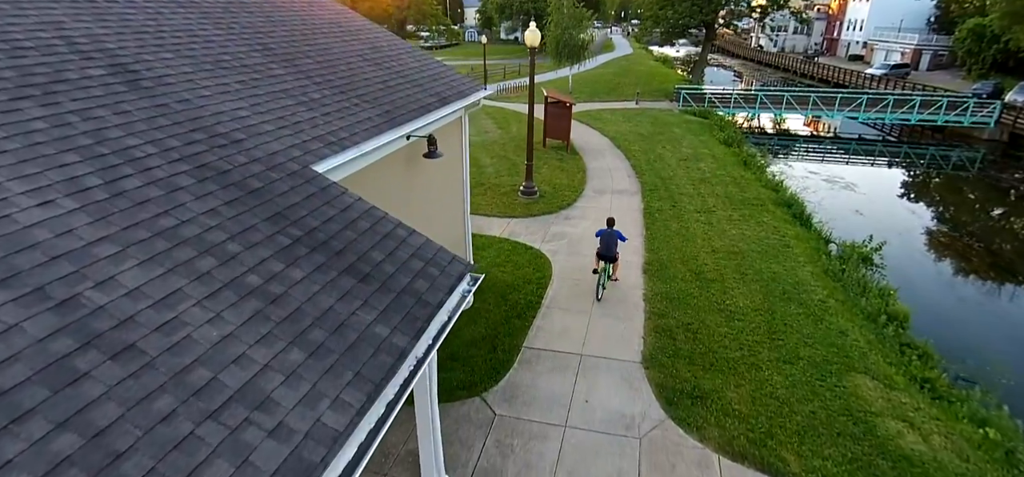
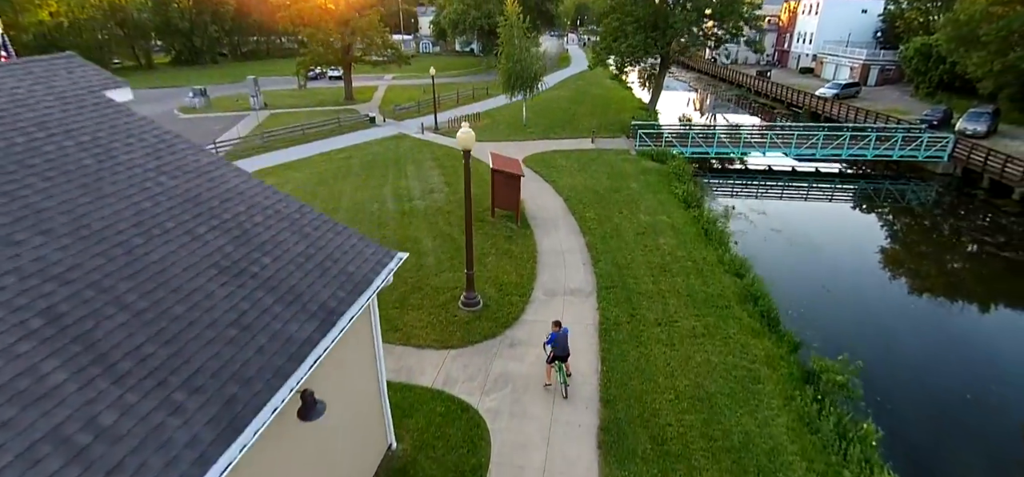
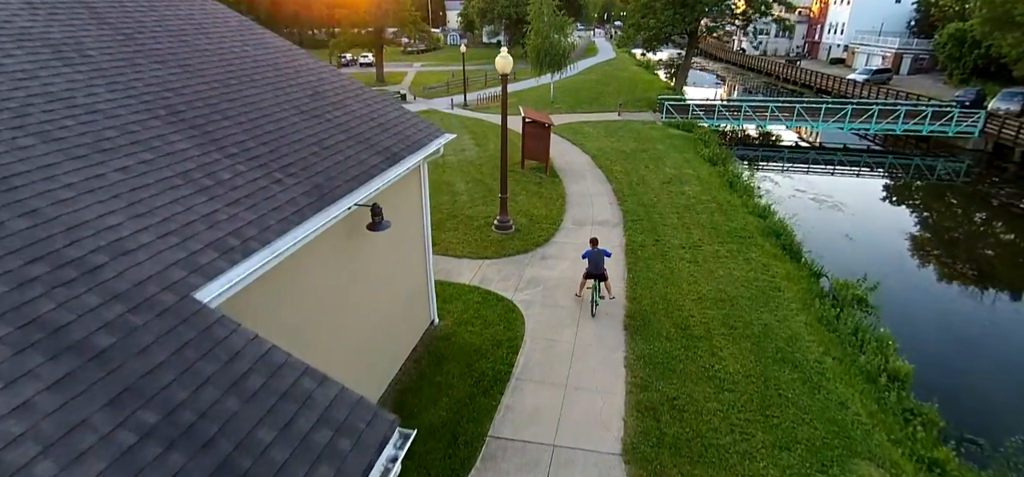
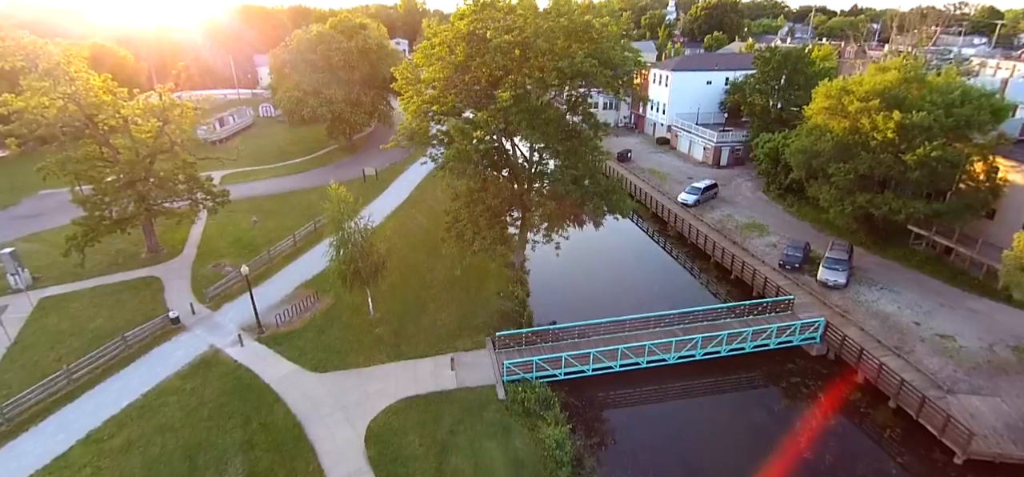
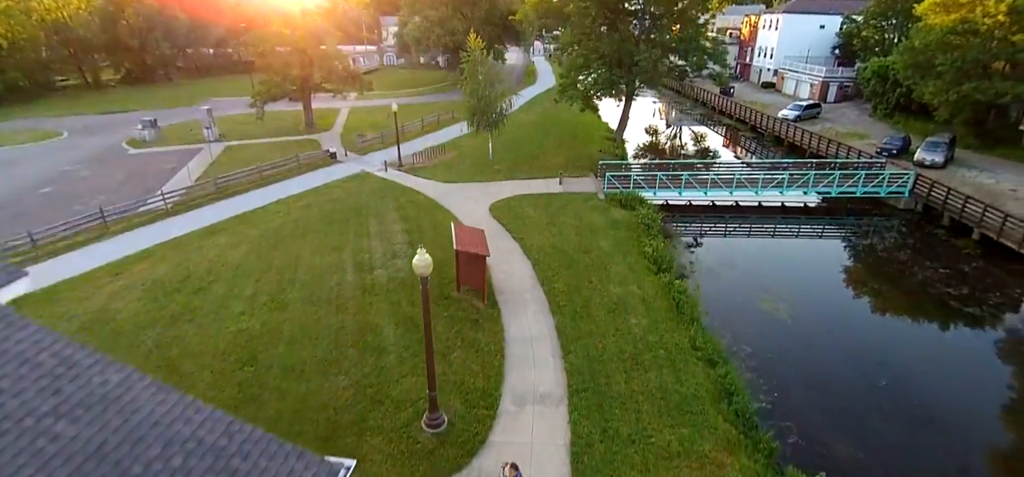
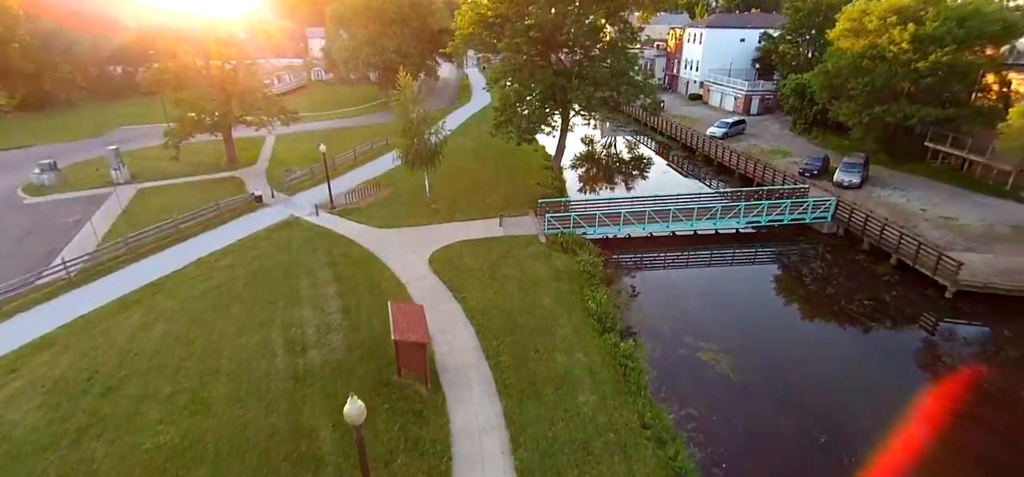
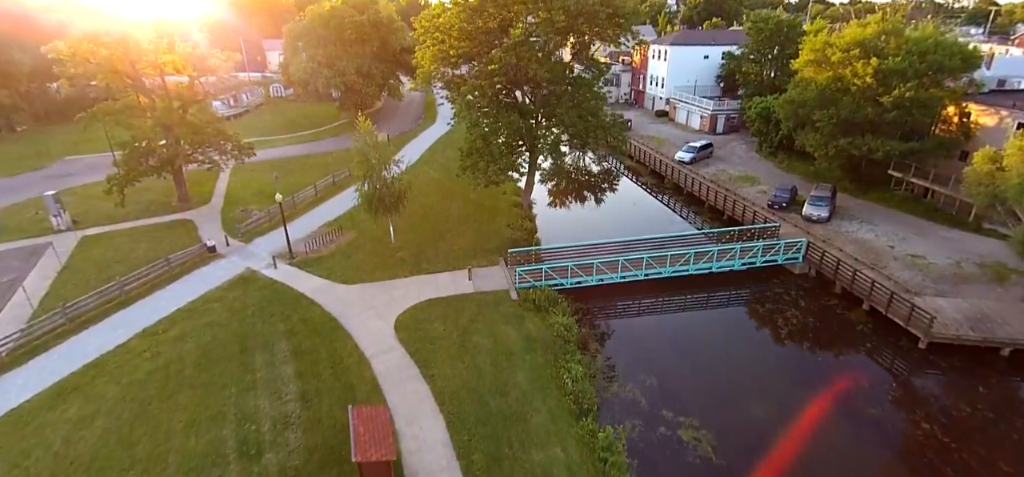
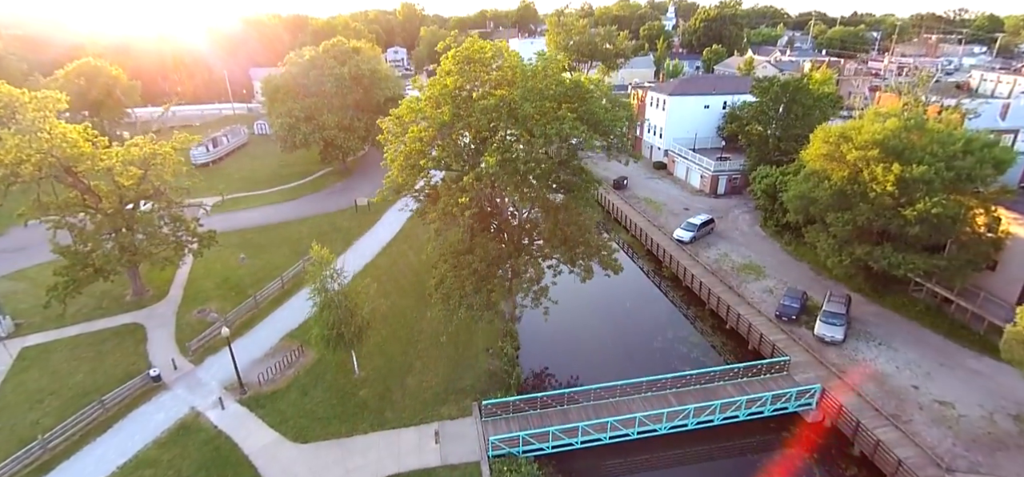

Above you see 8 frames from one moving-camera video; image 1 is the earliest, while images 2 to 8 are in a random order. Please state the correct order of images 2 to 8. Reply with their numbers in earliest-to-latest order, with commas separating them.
3, 2, 5, 6, 7, 4, 8
